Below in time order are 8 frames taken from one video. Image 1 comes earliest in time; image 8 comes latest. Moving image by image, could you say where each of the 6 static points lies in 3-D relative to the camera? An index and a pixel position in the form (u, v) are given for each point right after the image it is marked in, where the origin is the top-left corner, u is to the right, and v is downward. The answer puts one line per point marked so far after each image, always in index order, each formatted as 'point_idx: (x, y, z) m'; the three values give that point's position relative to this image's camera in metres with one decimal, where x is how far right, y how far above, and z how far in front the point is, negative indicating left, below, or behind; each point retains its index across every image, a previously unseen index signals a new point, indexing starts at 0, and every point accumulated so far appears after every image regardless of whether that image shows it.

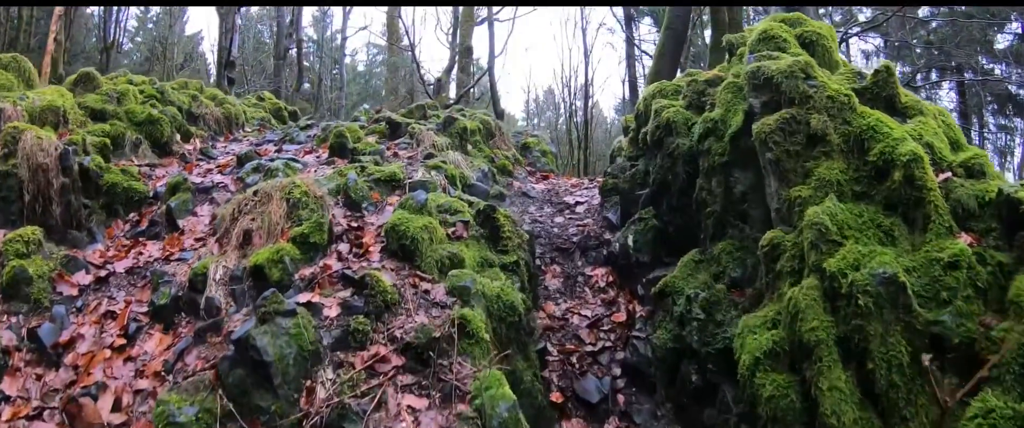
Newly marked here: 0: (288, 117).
0: (-4.0, +1.8, +19.7) m
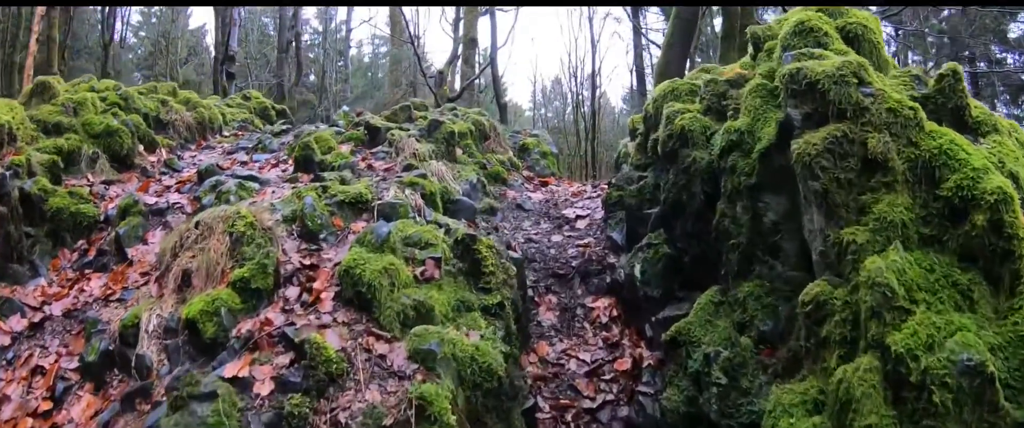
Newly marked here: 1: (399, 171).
0: (-4.0, +1.7, +18.6) m
1: (-0.9, +0.3, +8.5) m
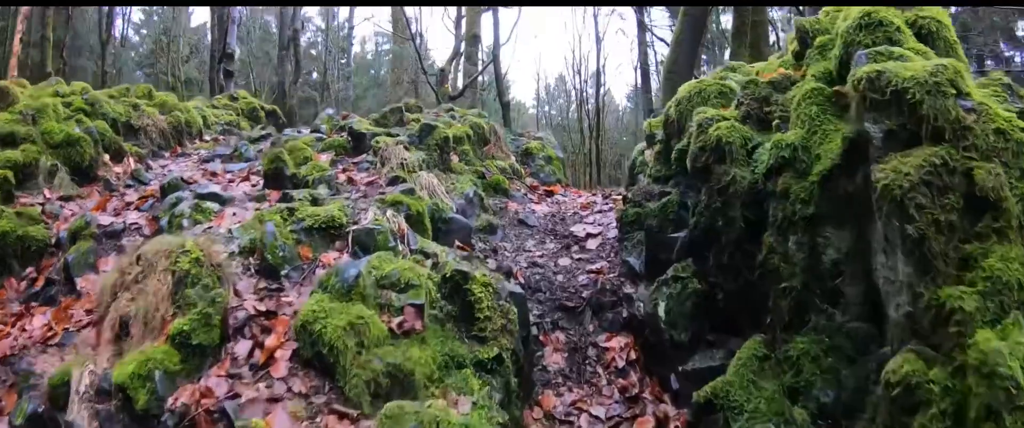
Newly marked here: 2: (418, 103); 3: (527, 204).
0: (-3.9, +1.6, +17.6) m
1: (-0.9, +0.2, +7.4) m
2: (-1.1, +1.2, +12.1) m
3: (+0.1, +0.1, +9.5) m
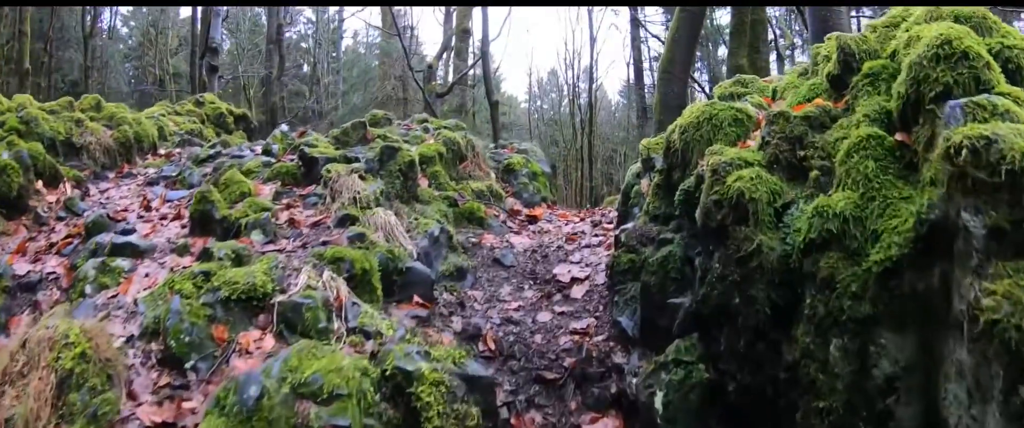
0: (-4.2, +1.4, +16.5) m
1: (-1.0, -0.1, +6.4) m
2: (-1.3, +1.0, +11.0) m
3: (0.0, -0.2, +8.4) m
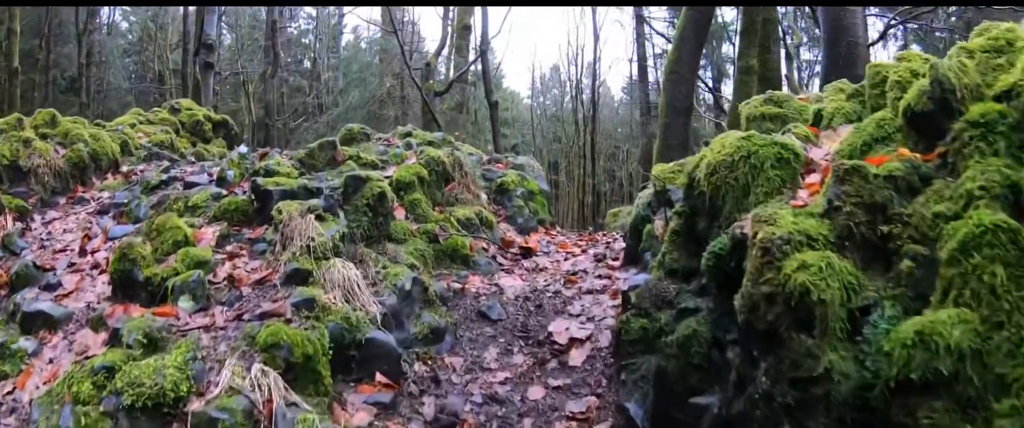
0: (-4.2, +1.2, +15.4) m
1: (-1.1, -0.3, +5.3) m
2: (-1.3, +0.8, +9.9) m
3: (-0.1, -0.4, +7.4) m
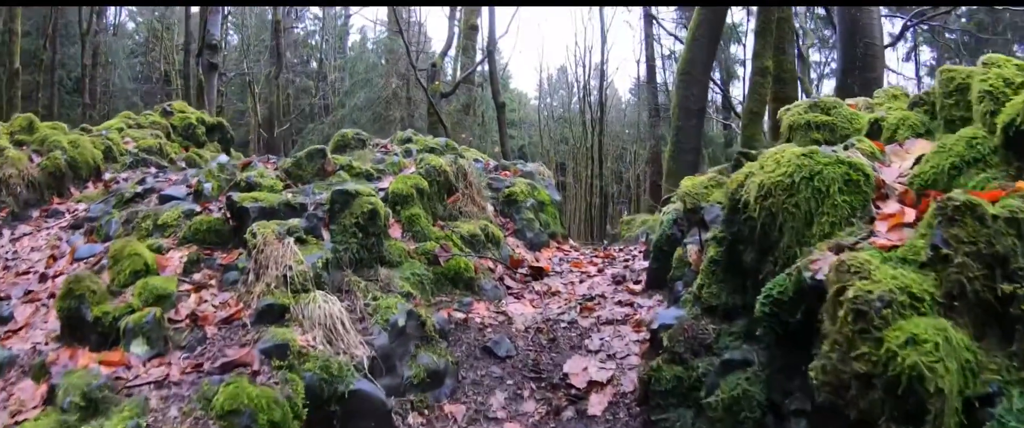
0: (-4.1, +1.0, +14.7) m
1: (-1.1, -0.5, +4.5) m
2: (-1.3, +0.7, +9.2) m
3: (-0.1, -0.5, +6.6) m
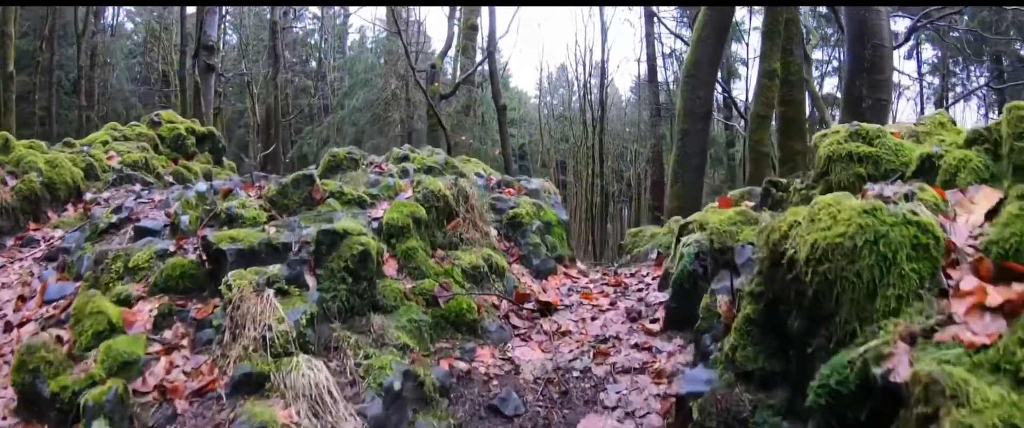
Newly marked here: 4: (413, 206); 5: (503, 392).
0: (-4.1, +0.9, +14.2) m
1: (-1.0, -0.7, +4.0) m
2: (-1.2, +0.5, +8.6) m
3: (0.0, -0.7, +6.1) m
4: (-0.6, 0.0, +7.0) m
5: (0.0, -0.8, +5.3) m
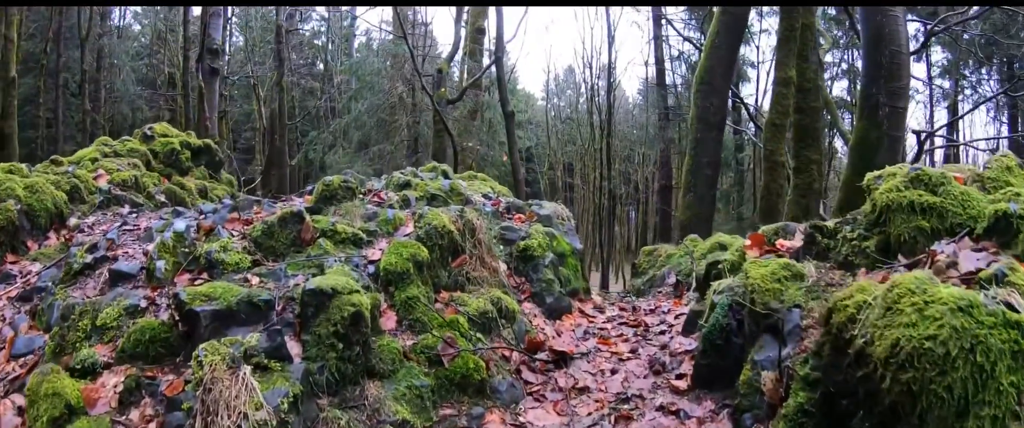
0: (-4.0, +0.6, +13.6) m
1: (-1.0, -0.9, +3.4) m
2: (-1.2, +0.2, +8.0) m
3: (0.0, -1.0, +5.5) m
4: (-0.6, -0.2, +6.4) m
5: (0.0, -1.1, +4.7) m
